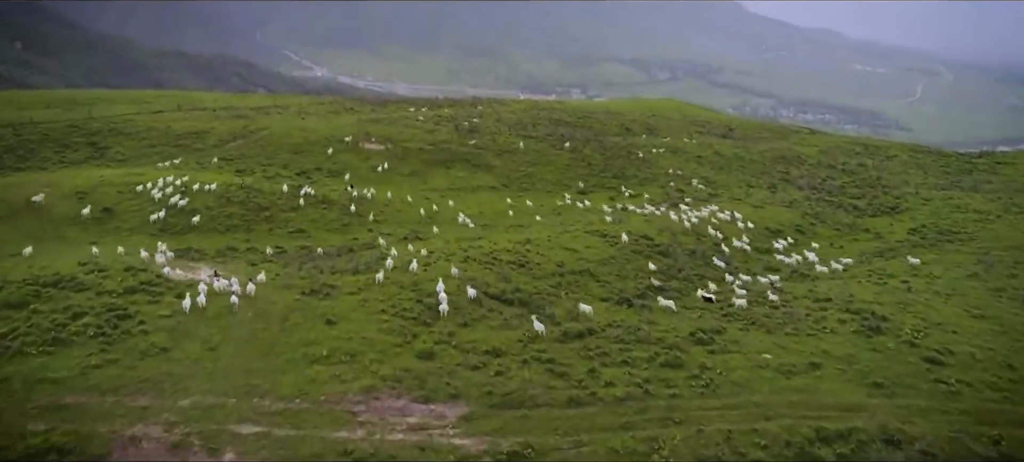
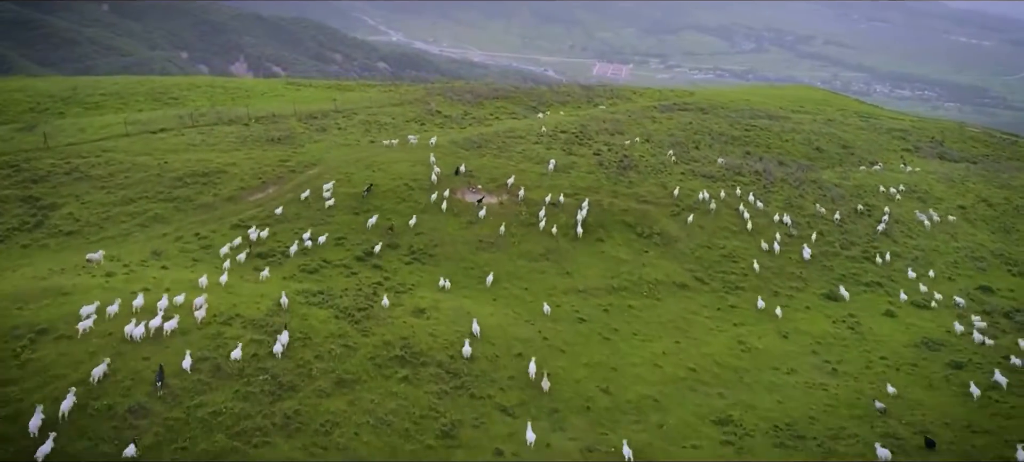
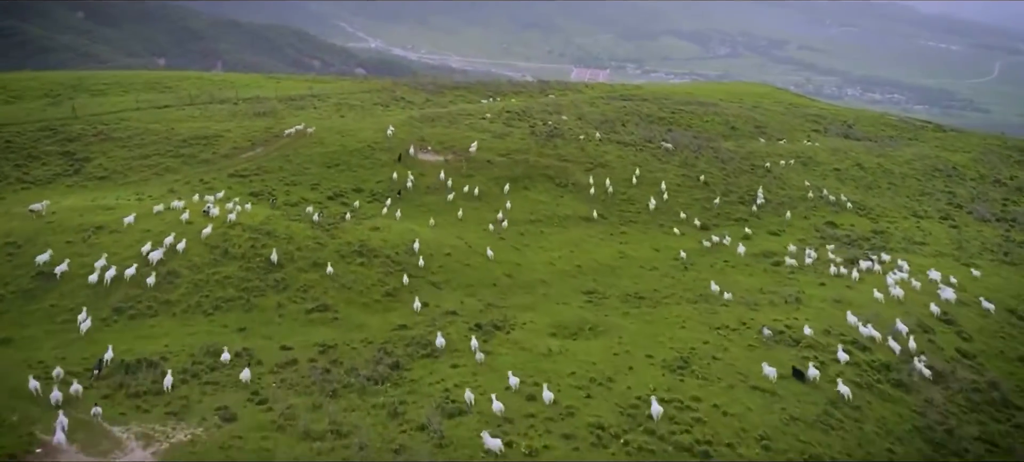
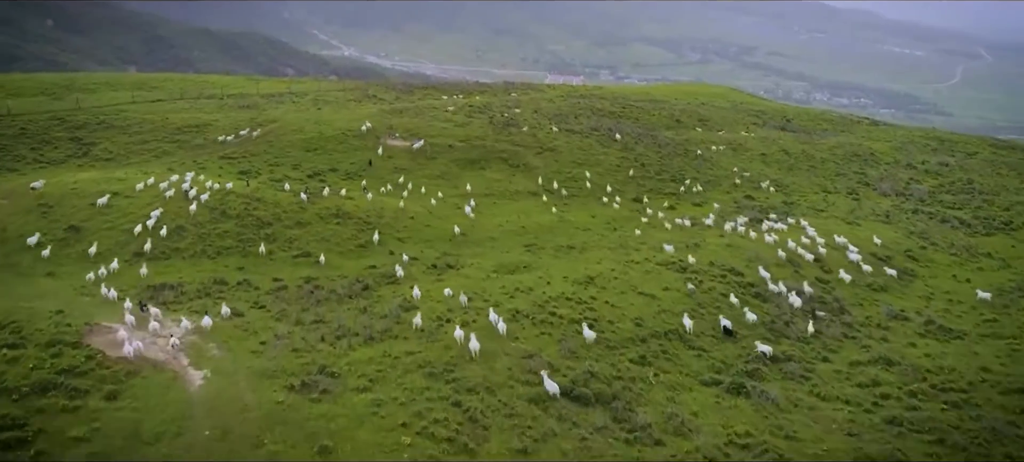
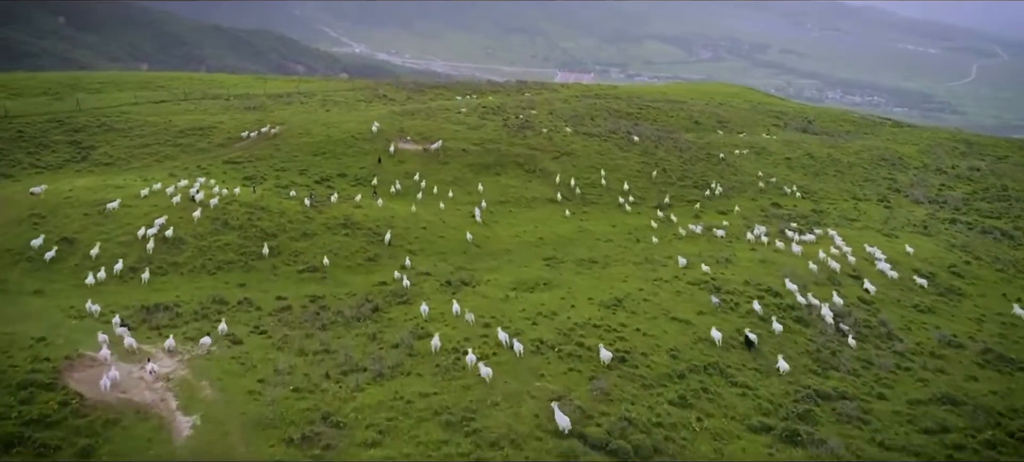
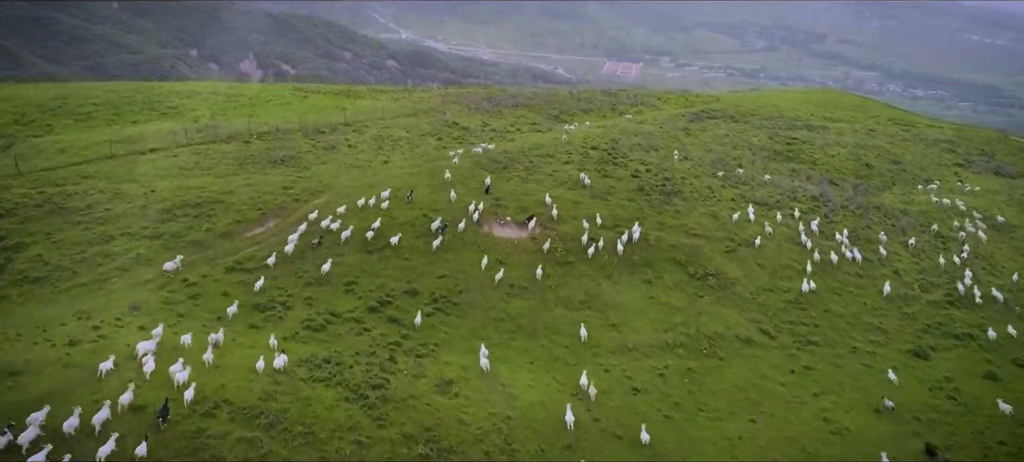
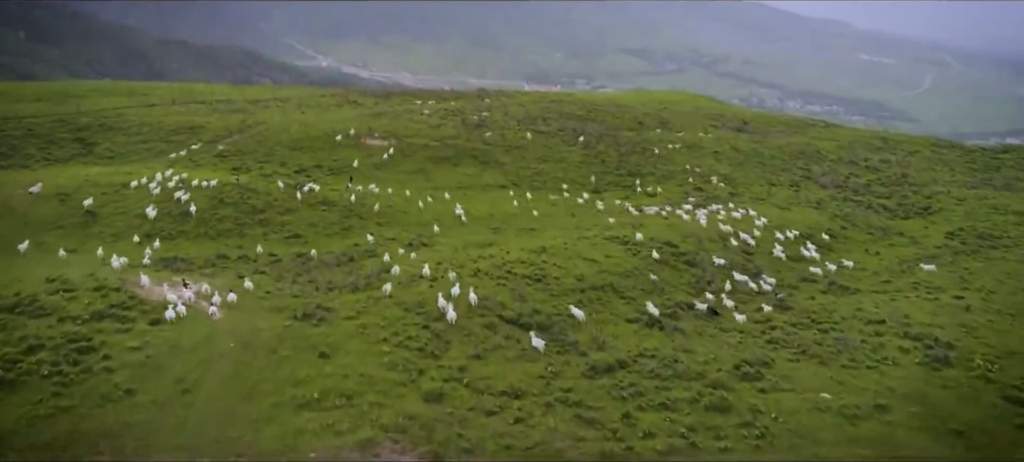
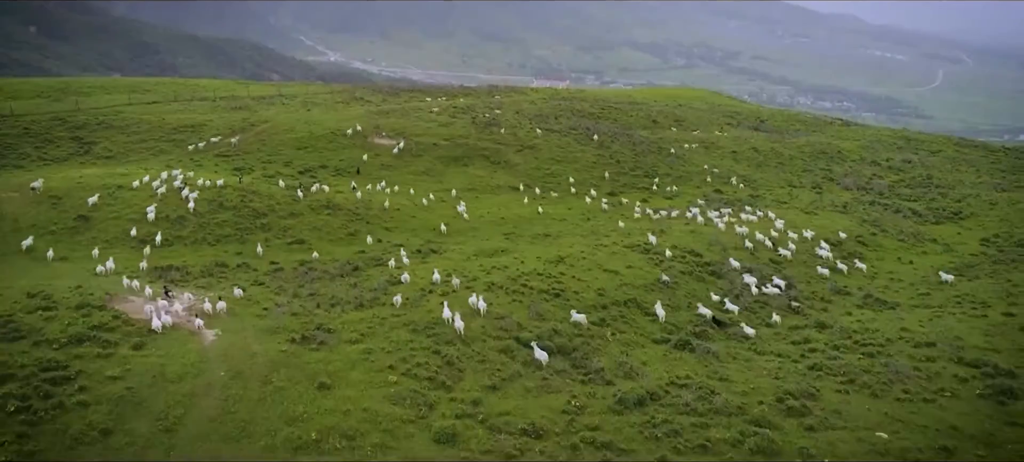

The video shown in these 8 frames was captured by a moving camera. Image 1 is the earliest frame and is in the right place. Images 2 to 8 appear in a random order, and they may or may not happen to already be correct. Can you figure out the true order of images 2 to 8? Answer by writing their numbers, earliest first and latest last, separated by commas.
7, 8, 4, 5, 3, 2, 6
